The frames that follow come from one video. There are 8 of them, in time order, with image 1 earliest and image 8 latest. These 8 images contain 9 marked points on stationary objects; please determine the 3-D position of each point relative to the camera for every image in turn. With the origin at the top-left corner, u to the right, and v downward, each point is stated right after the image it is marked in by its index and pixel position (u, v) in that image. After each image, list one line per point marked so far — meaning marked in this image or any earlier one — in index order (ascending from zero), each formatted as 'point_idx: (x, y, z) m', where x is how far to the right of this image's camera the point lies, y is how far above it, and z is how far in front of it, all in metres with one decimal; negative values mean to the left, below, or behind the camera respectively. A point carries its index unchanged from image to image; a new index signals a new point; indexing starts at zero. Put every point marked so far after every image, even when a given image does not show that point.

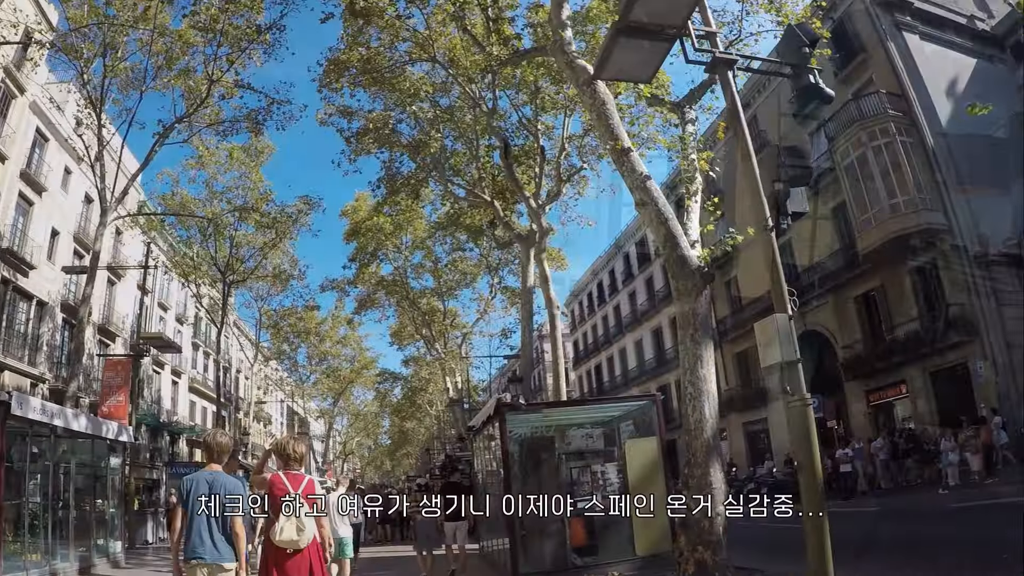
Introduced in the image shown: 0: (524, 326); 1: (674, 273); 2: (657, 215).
0: (+0.4, -1.0, +18.3) m
1: (+2.1, +0.2, +9.2) m
2: (+2.0, +0.9, +9.4) m
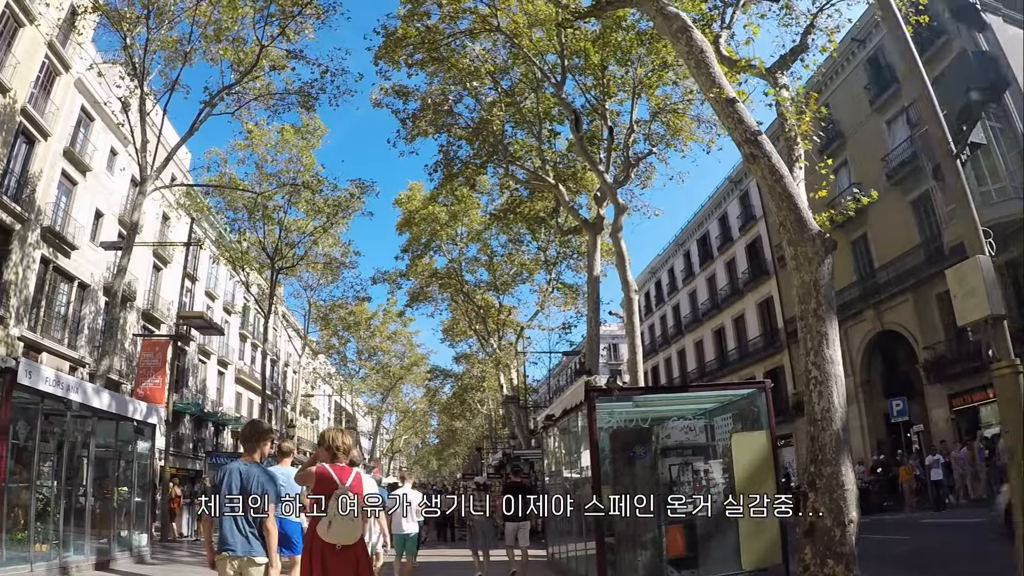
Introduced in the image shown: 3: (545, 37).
0: (+1.9, -0.7, +16.9) m
1: (+3.1, +0.5, +7.7) m
2: (+2.9, +1.3, +7.9) m
3: (+1.0, +6.6, +18.3) m
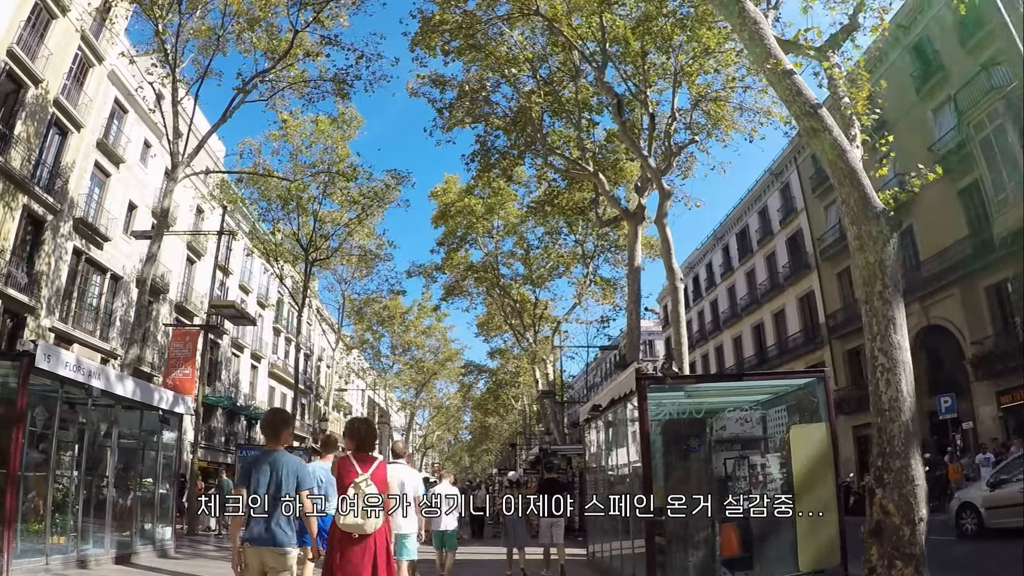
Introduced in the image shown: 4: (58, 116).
0: (+2.7, -0.5, +16.3) m
1: (+3.4, +0.7, +7.1) m
2: (+3.3, +1.5, +7.3) m
3: (+1.8, +6.8, +17.8) m
4: (-11.6, +4.4, +17.9) m
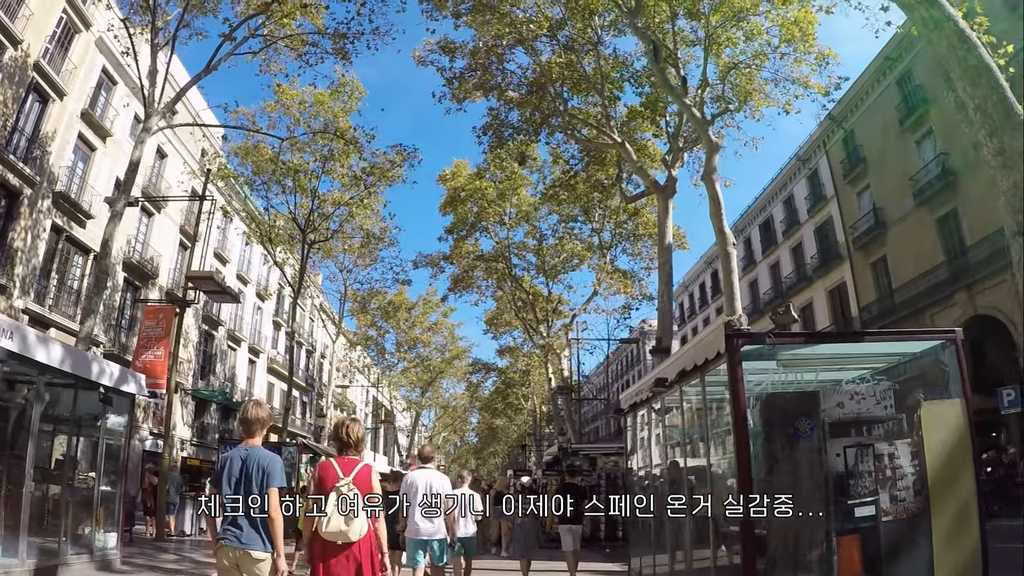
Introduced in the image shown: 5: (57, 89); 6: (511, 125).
0: (+3.1, 0.0, +14.6) m
1: (+3.7, +1.2, +5.4) m
2: (+3.6, +2.0, +5.6) m
3: (+2.2, +7.2, +16.1) m
4: (-11.2, +4.8, +16.4) m
5: (-11.0, +4.8, +16.9) m
6: (0.0, +4.6, +19.8) m
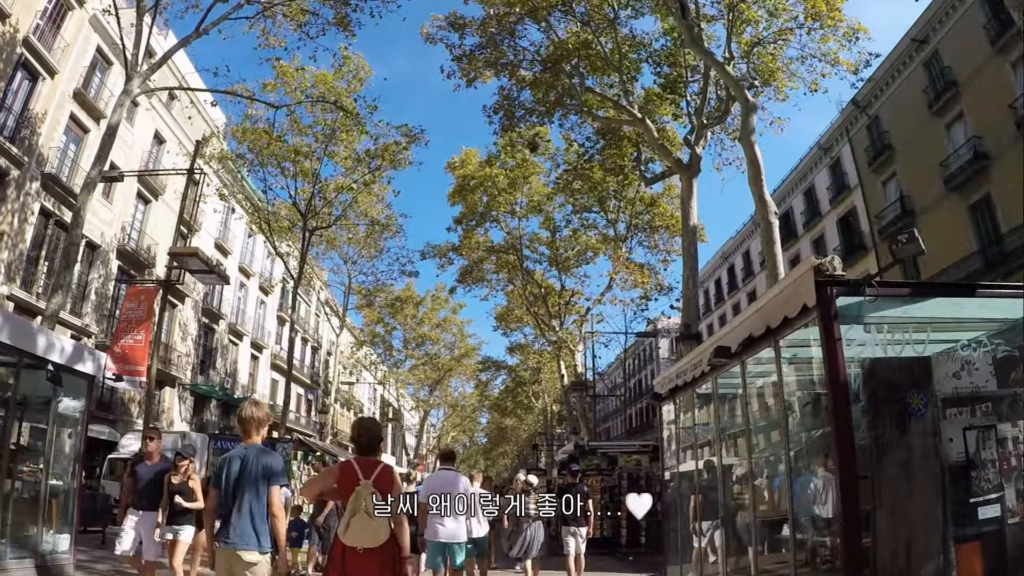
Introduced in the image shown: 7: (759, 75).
0: (+3.3, +0.3, +13.6) m
1: (+3.9, +1.6, +4.4) m
2: (+3.7, +2.3, +4.5) m
3: (+2.5, +7.5, +15.1) m
4: (-10.9, +5.1, +15.6) m
5: (-10.8, +5.1, +16.1) m
6: (+0.3, +4.9, +18.8) m
7: (+7.0, +6.1, +19.5) m
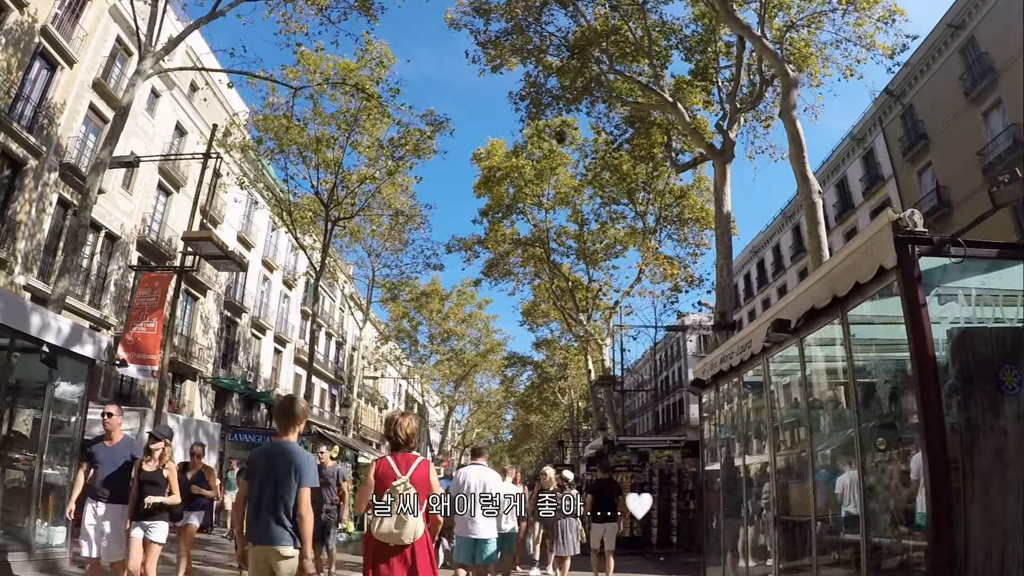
0: (+3.8, +0.5, +12.9) m
1: (+4.0, +1.7, +3.7) m
2: (+3.9, +2.5, +3.9) m
3: (+3.0, +7.7, +14.5) m
4: (-10.3, +5.3, +15.4) m
5: (-10.2, +5.3, +15.9) m
6: (+1.0, +5.1, +18.2) m
7: (+7.6, +6.3, +18.8) m
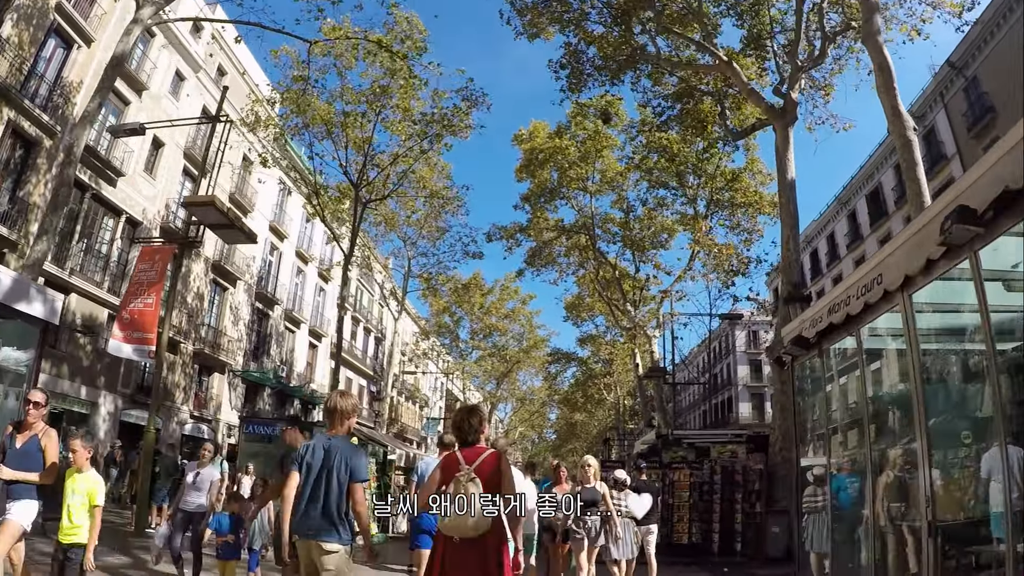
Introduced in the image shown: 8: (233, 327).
0: (+4.5, +0.9, +11.4) m
1: (+4.1, +2.2, +2.1) m
2: (+4.0, +2.9, +2.3) m
3: (+3.7, +8.1, +13.0) m
4: (-9.5, +5.6, +14.7) m
5: (-9.4, +5.6, +15.2) m
6: (+1.9, +5.5, +16.8) m
7: (+8.6, +6.7, +16.9) m
8: (-7.9, -1.1, +19.6) m
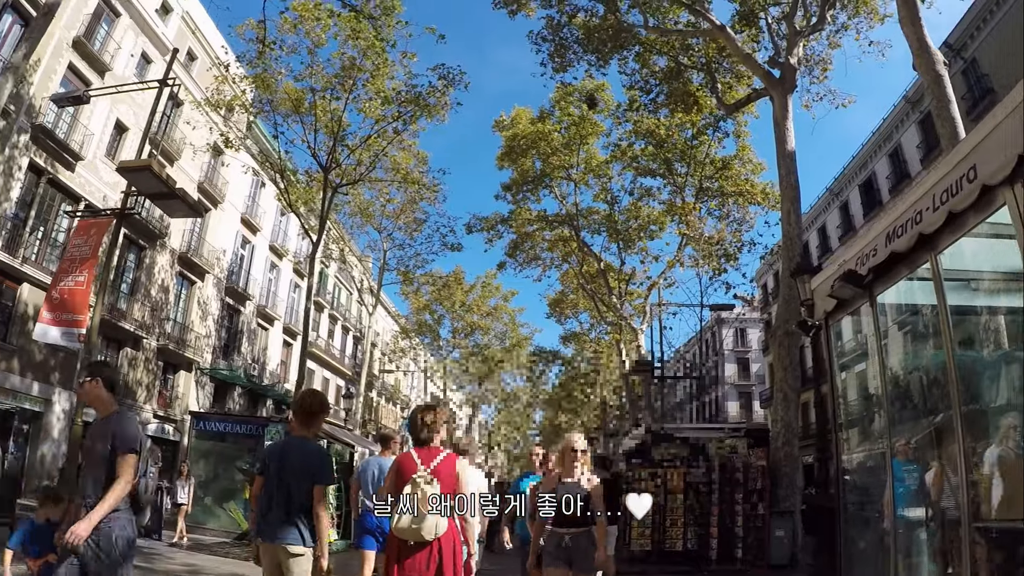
0: (+4.2, +1.2, +10.7) m
1: (+4.0, +2.5, +1.4) m
2: (+3.9, +3.3, +1.6) m
3: (+3.3, +8.4, +12.3) m
4: (-9.9, +5.8, +13.7) m
5: (-9.8, +5.8, +14.2) m
6: (+1.5, +5.8, +16.1) m
7: (+8.1, +7.1, +16.4) m
8: (-8.3, -0.9, +18.6) m
